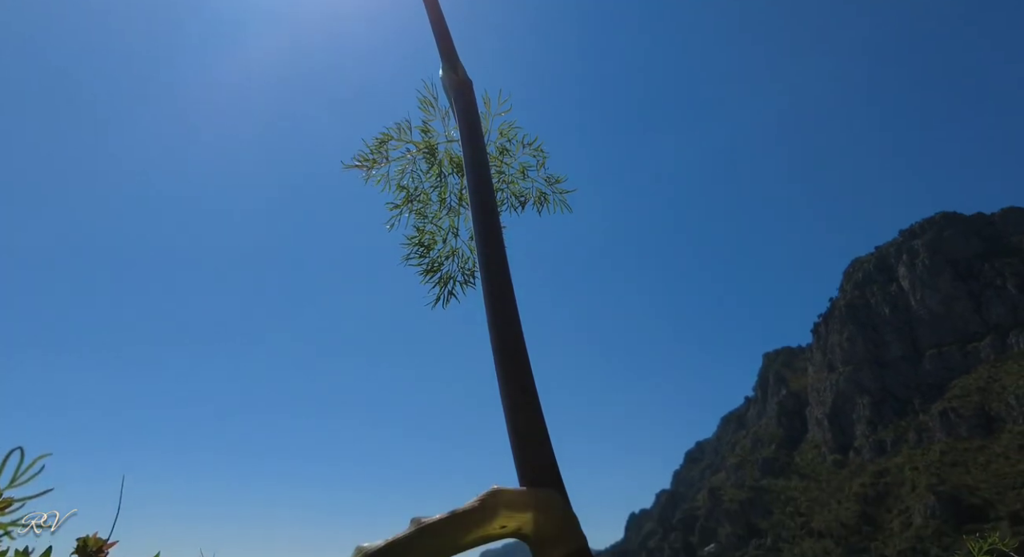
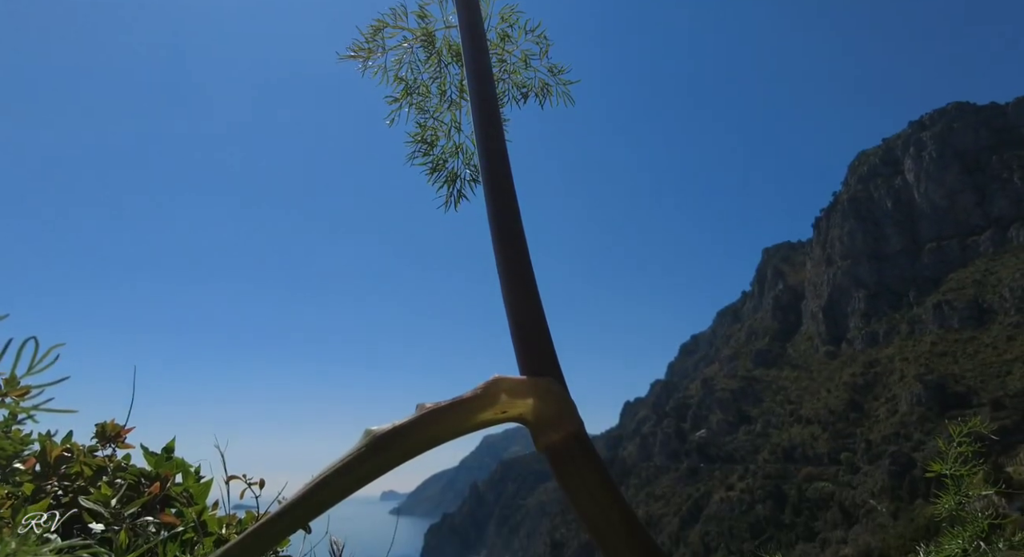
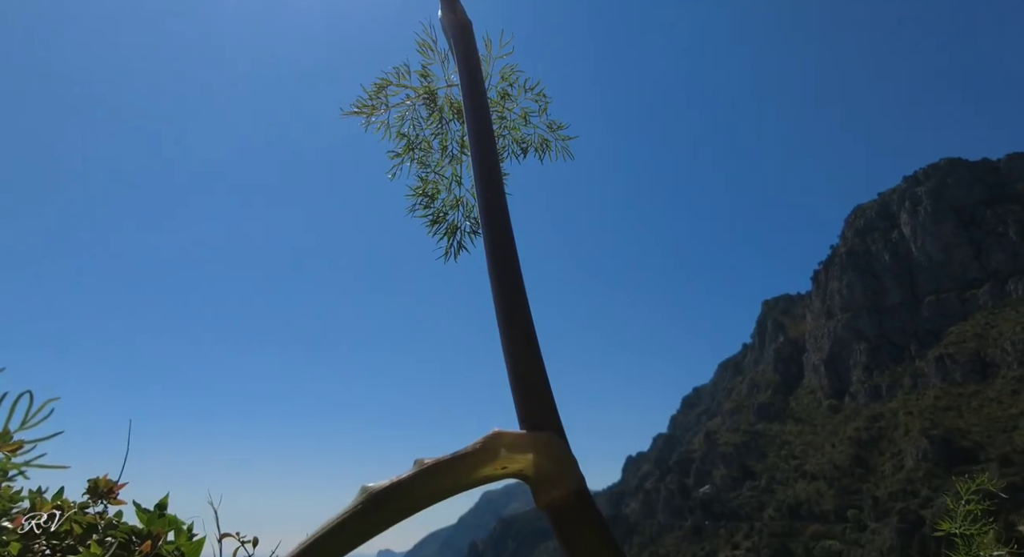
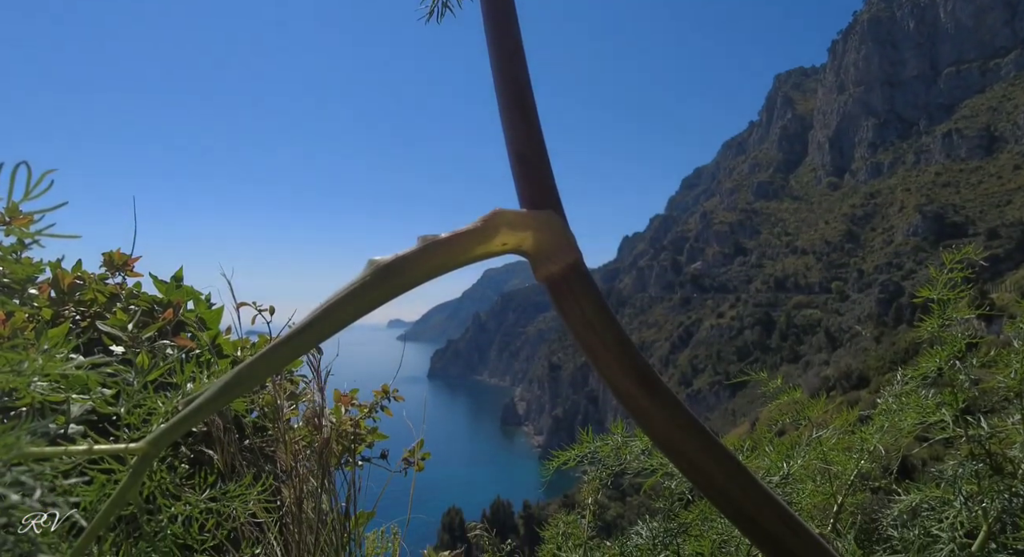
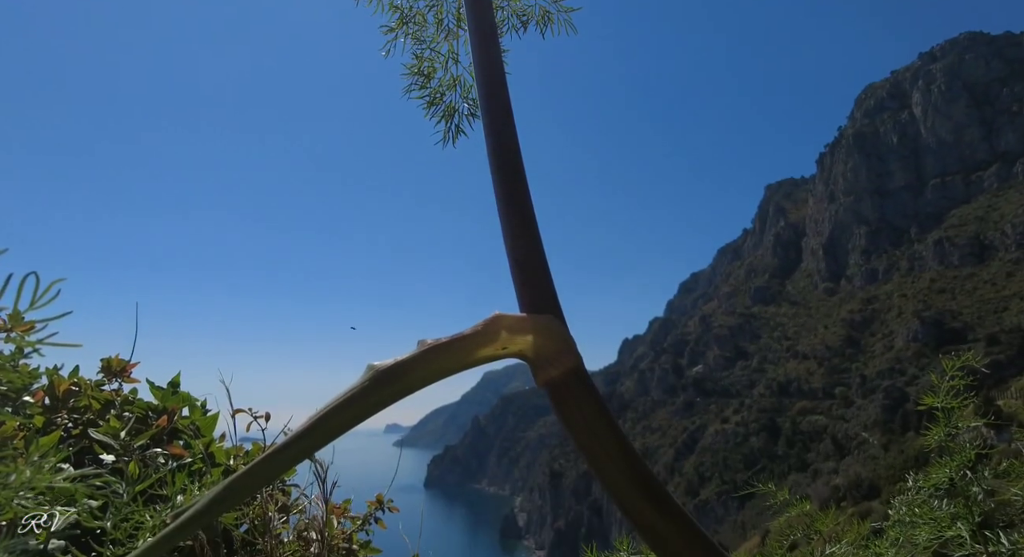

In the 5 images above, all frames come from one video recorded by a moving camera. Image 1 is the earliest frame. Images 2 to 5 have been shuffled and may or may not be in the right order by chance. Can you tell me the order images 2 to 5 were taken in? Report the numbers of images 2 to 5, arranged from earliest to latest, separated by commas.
3, 2, 5, 4
